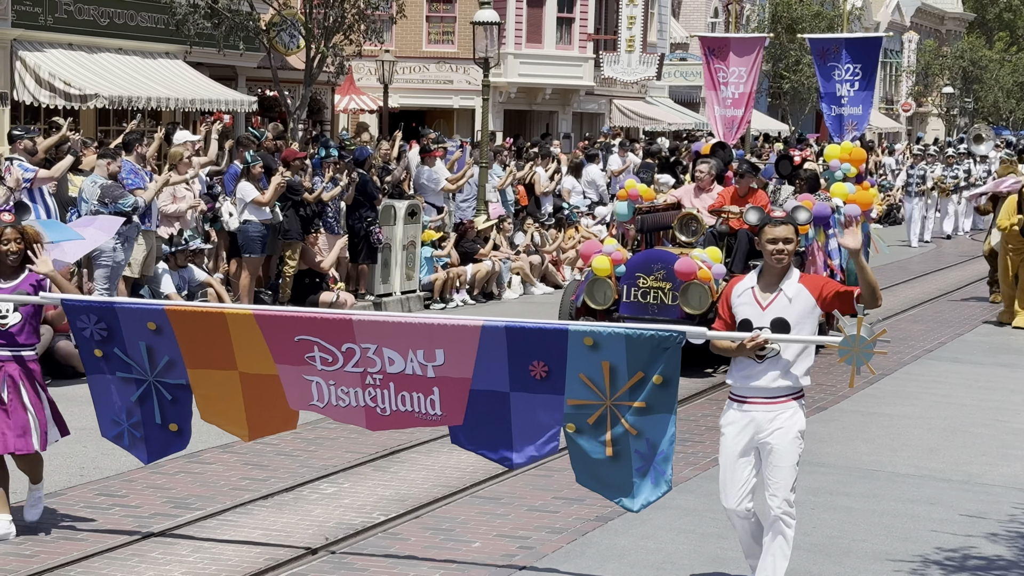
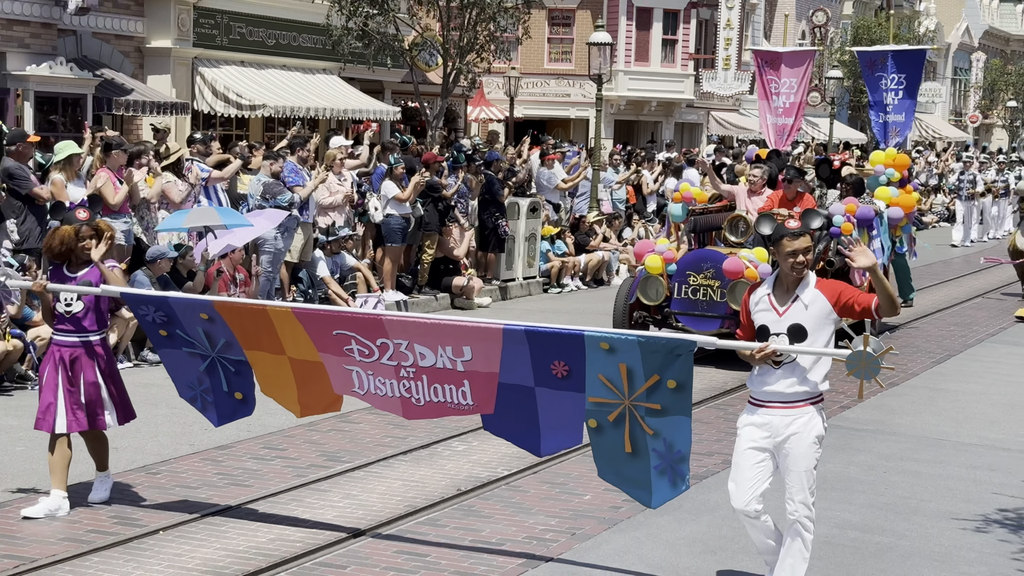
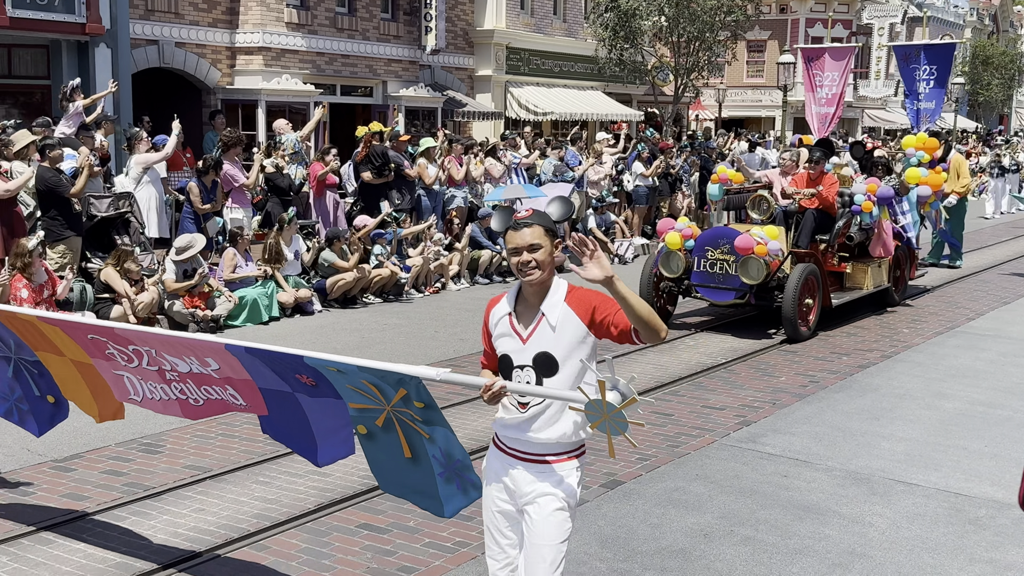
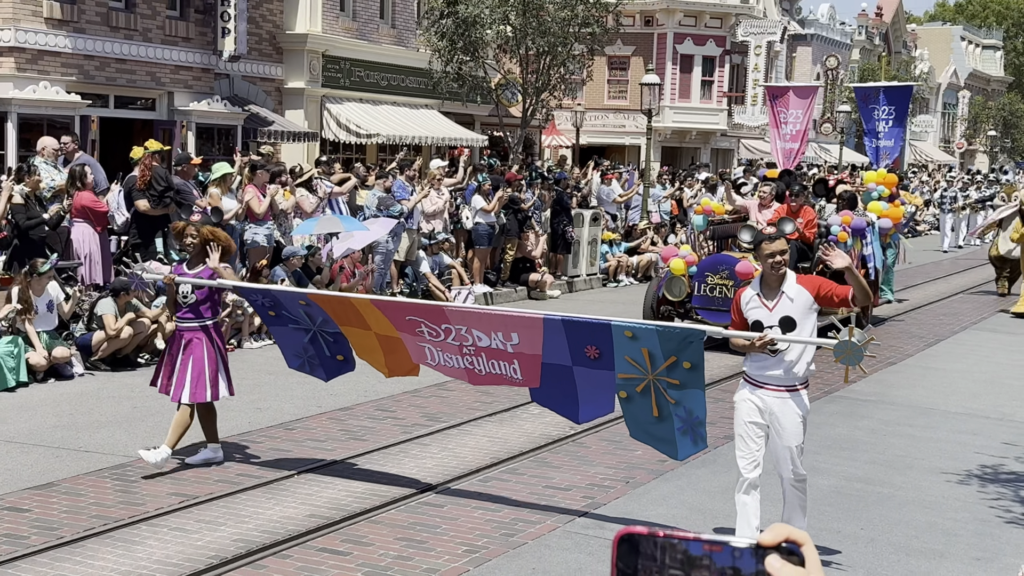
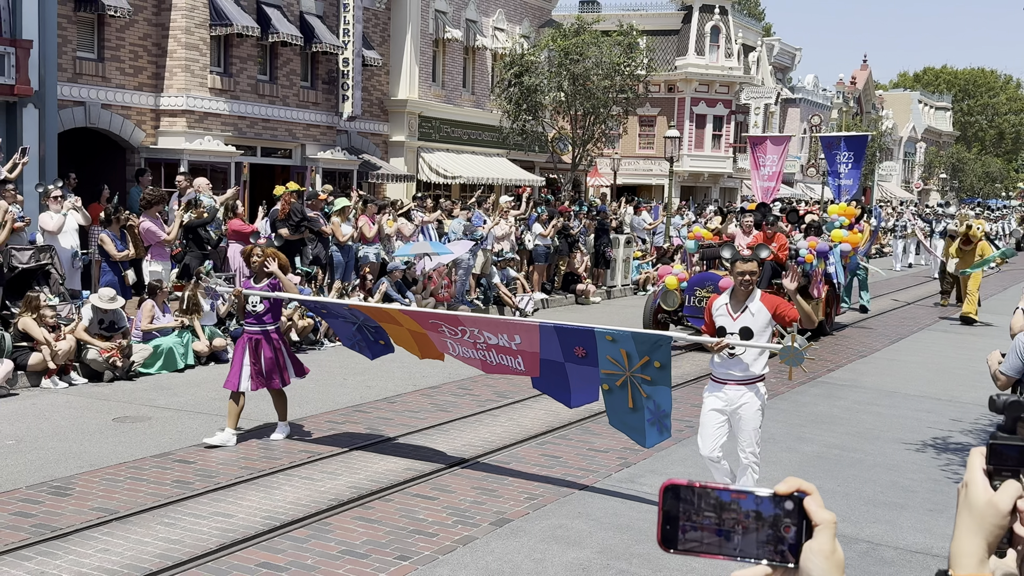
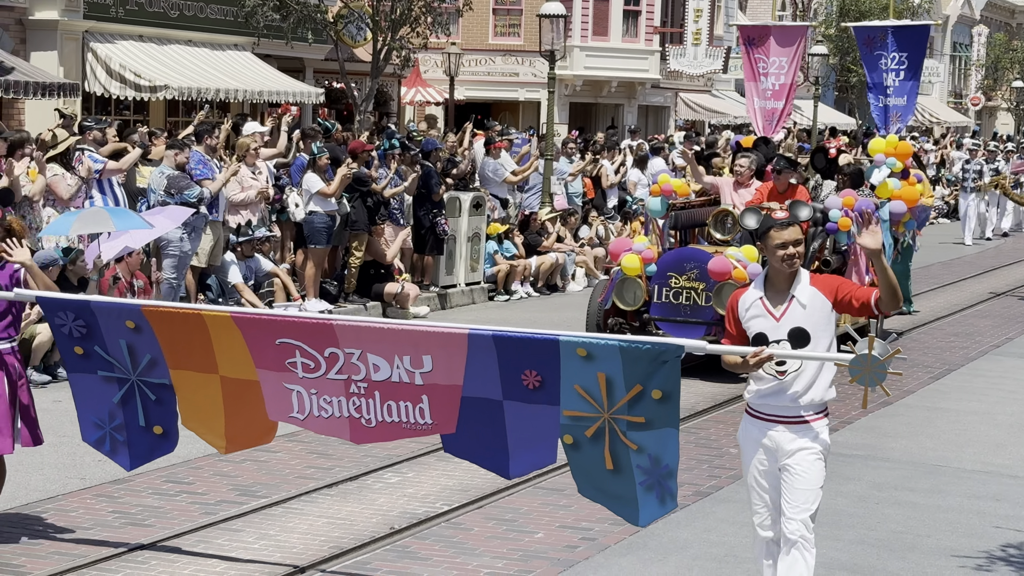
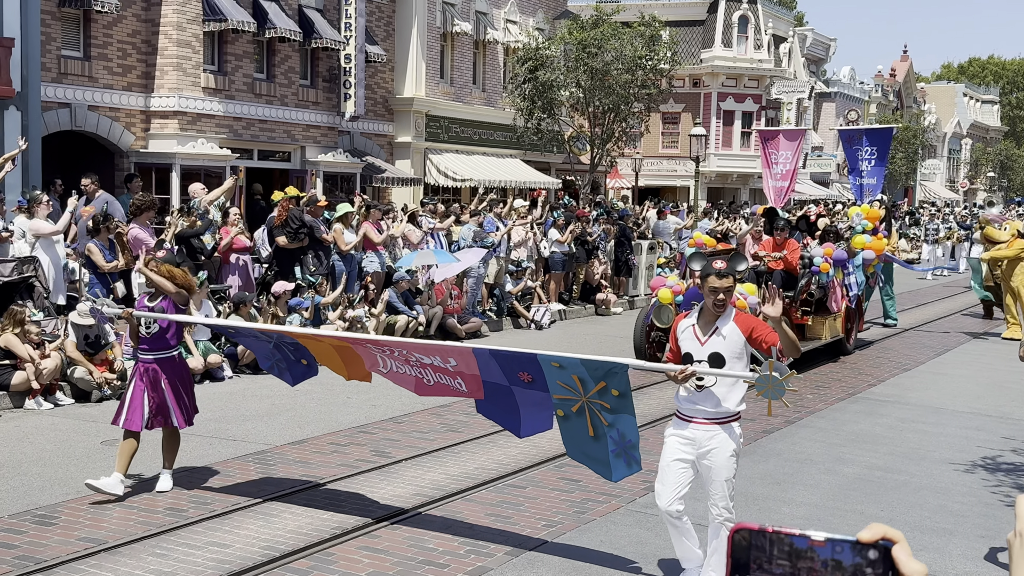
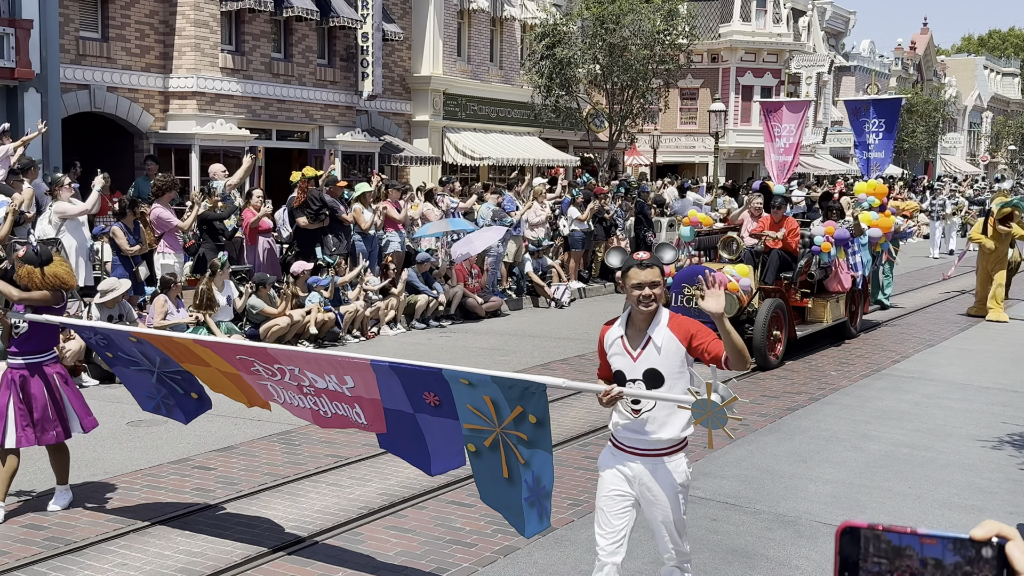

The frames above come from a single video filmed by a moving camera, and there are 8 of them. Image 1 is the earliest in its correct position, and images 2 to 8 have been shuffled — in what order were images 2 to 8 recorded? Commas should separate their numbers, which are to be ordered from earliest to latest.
6, 2, 4, 5, 7, 8, 3
